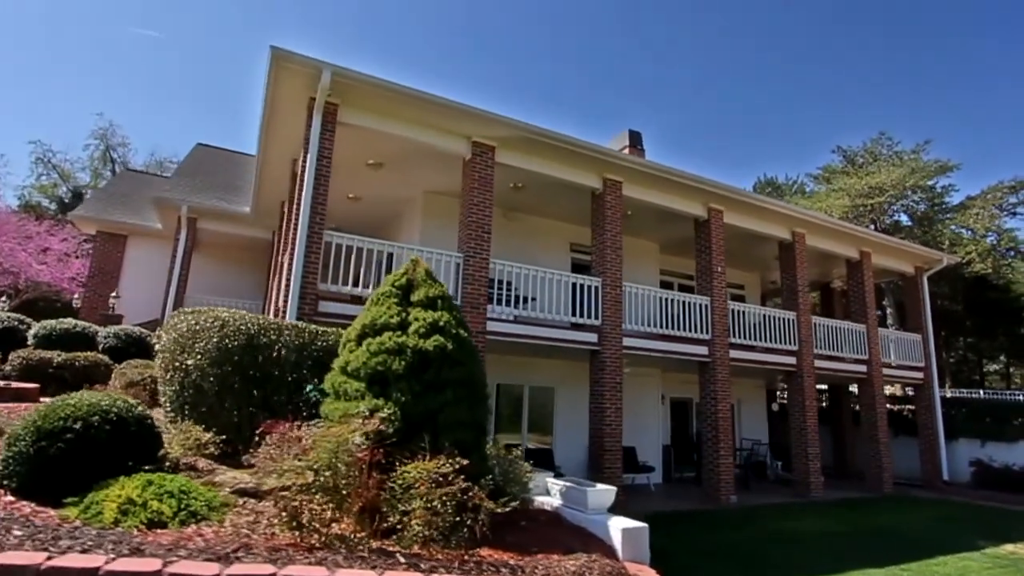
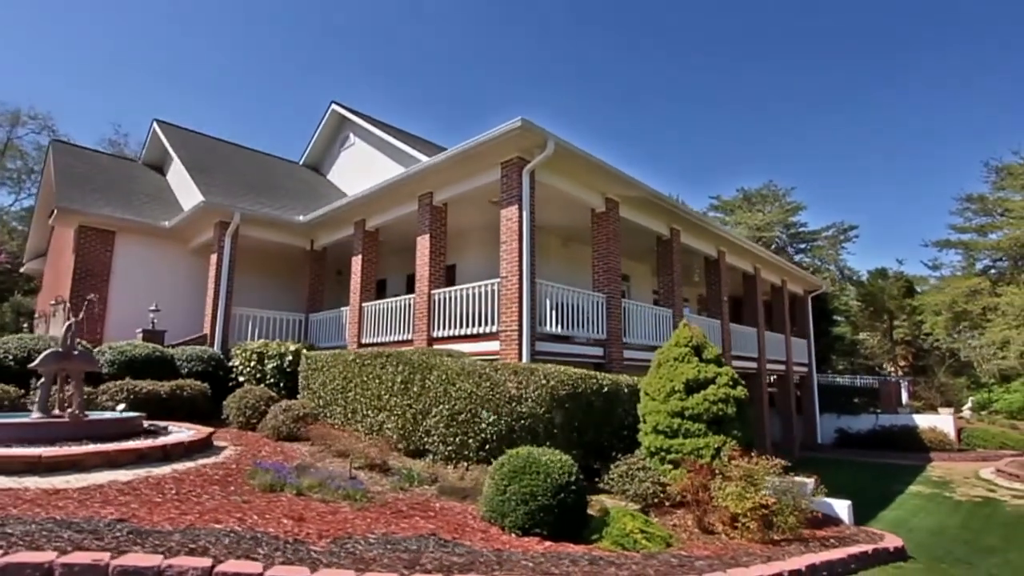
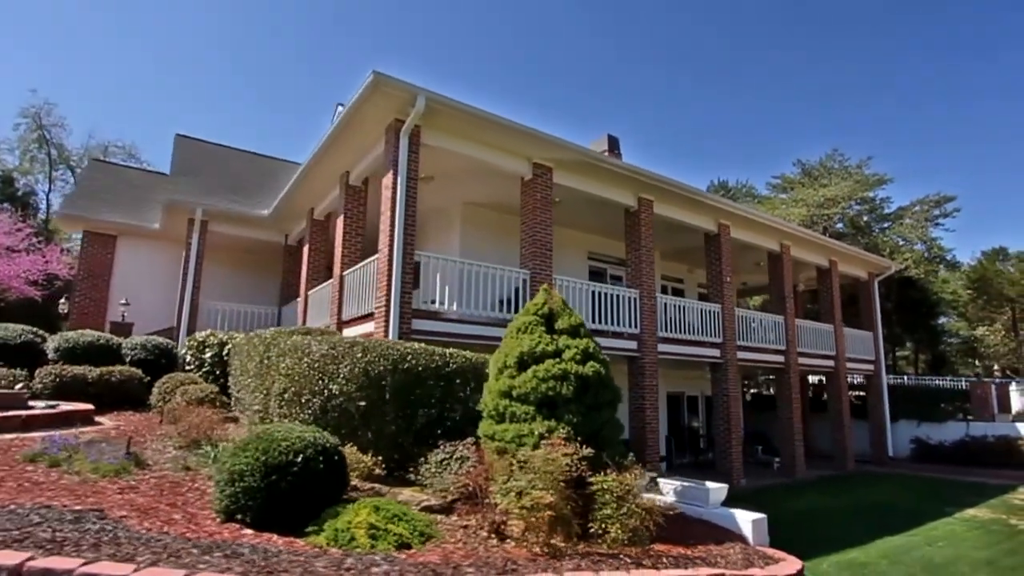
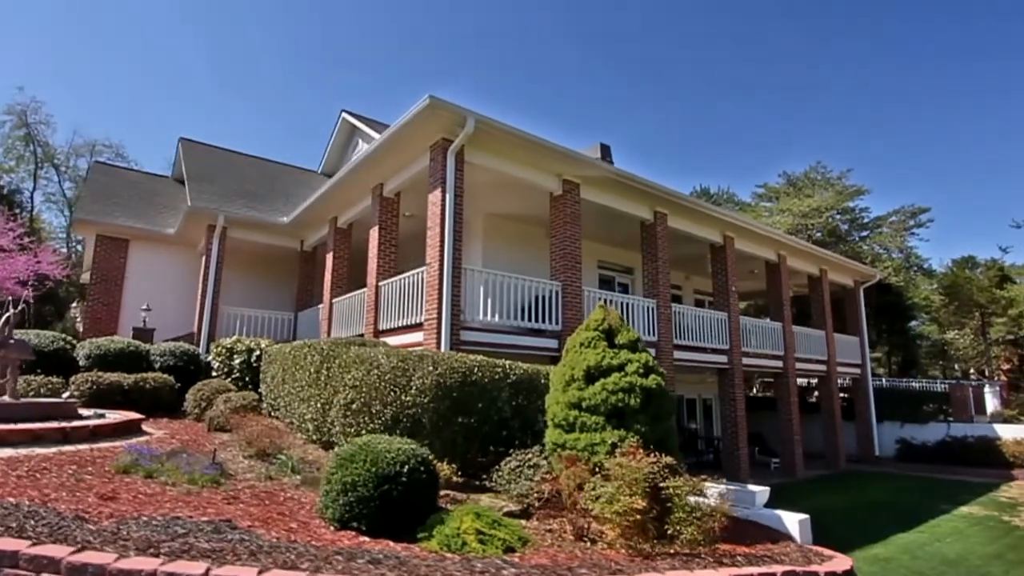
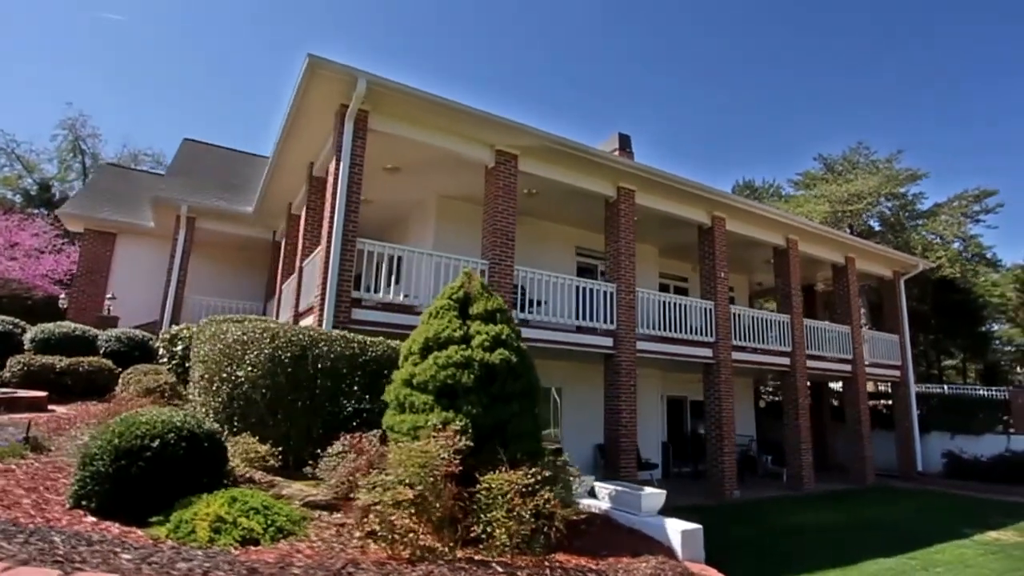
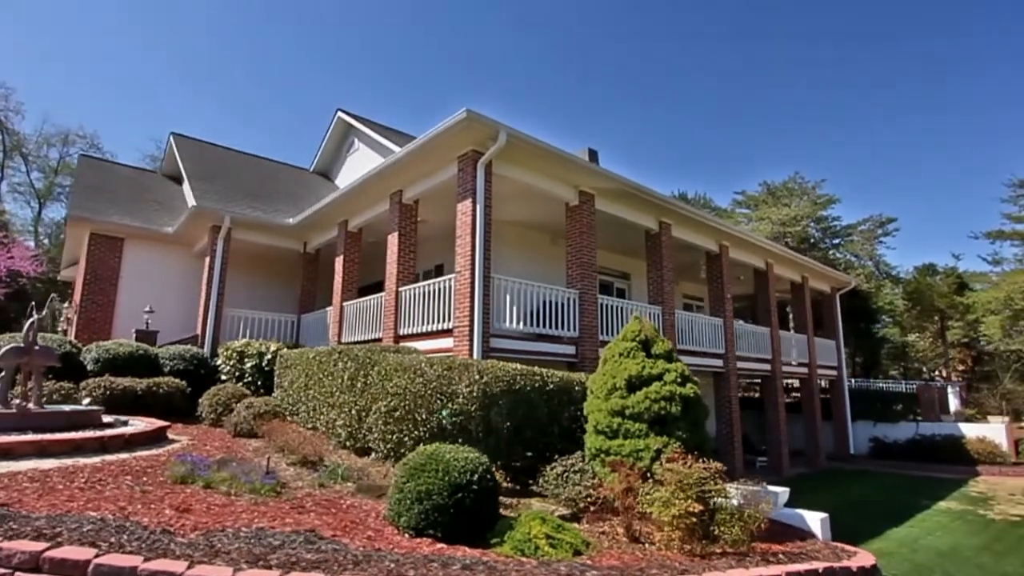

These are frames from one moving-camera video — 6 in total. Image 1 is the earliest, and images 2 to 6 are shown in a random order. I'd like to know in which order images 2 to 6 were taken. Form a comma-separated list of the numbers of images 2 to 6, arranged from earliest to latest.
5, 3, 4, 6, 2
